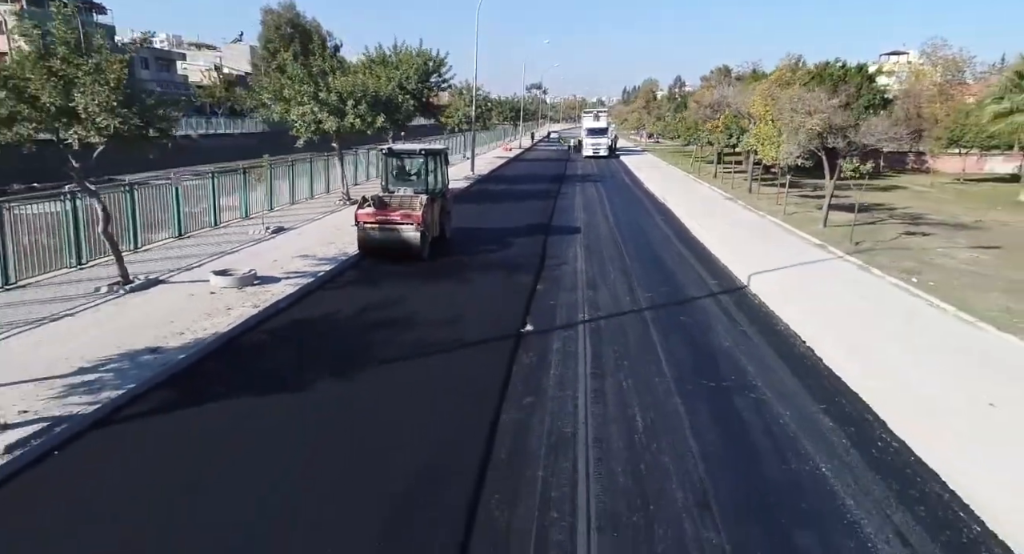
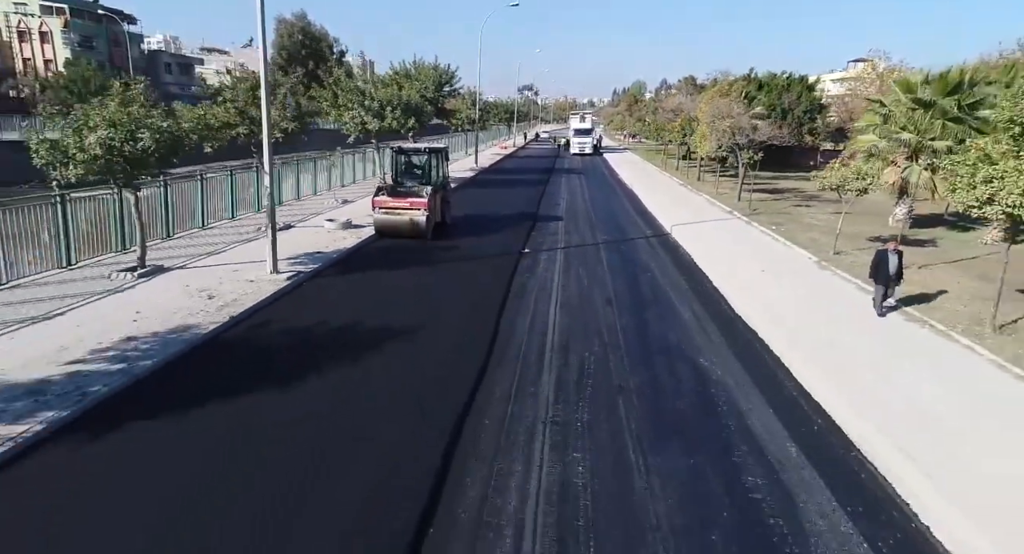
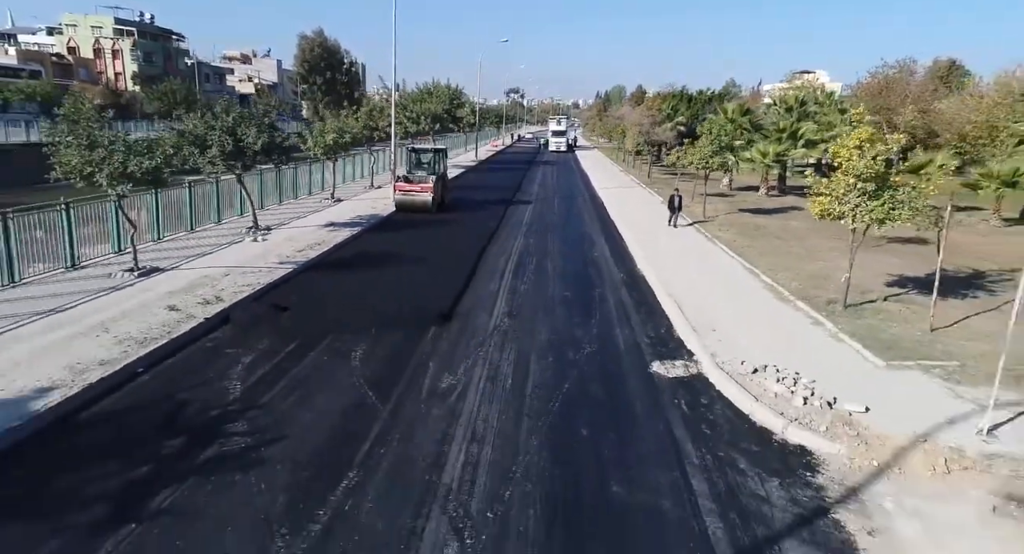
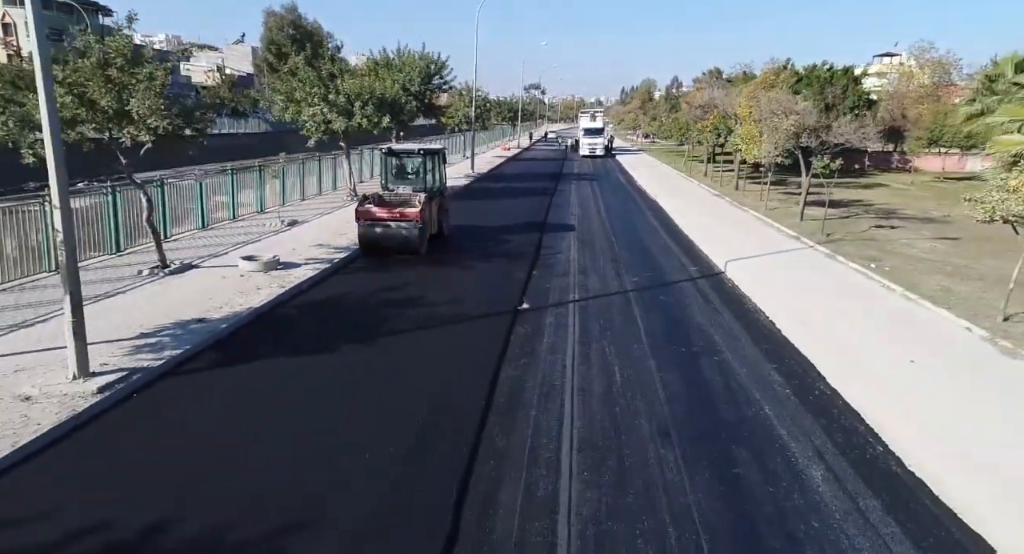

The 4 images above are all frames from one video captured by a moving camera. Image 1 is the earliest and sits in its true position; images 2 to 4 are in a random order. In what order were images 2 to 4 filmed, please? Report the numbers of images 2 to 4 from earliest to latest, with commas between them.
4, 2, 3
